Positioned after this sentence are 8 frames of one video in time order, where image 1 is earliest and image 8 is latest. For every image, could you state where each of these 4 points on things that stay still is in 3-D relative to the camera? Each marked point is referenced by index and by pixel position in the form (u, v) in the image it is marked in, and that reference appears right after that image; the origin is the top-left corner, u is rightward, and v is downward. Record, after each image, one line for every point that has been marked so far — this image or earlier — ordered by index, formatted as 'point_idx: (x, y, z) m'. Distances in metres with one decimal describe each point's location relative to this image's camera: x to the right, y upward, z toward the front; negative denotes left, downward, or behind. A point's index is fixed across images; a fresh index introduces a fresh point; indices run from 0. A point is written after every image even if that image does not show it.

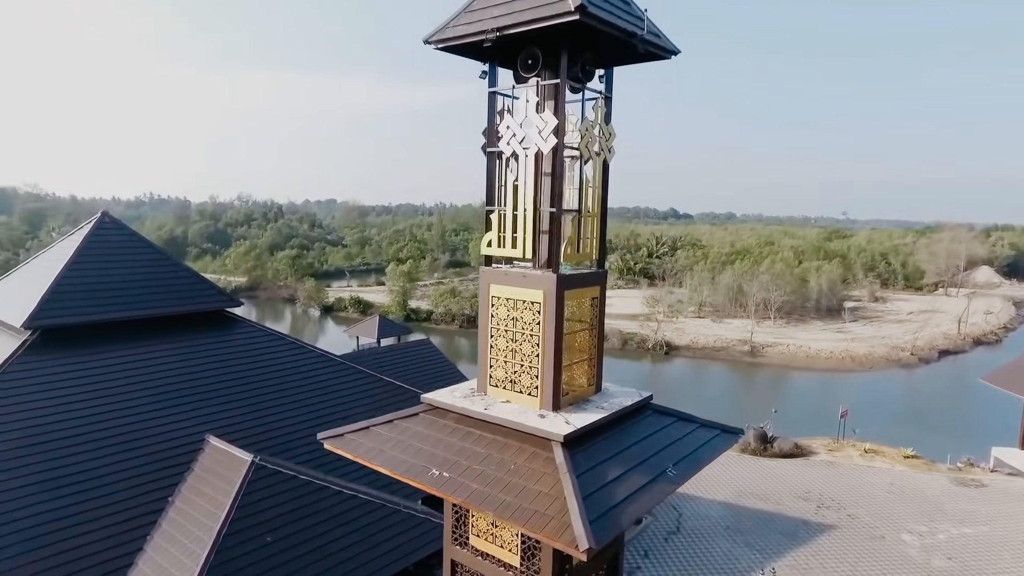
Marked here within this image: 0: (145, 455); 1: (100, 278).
0: (-4.1, -1.8, +5.9) m
1: (-5.8, +0.2, +7.6) m
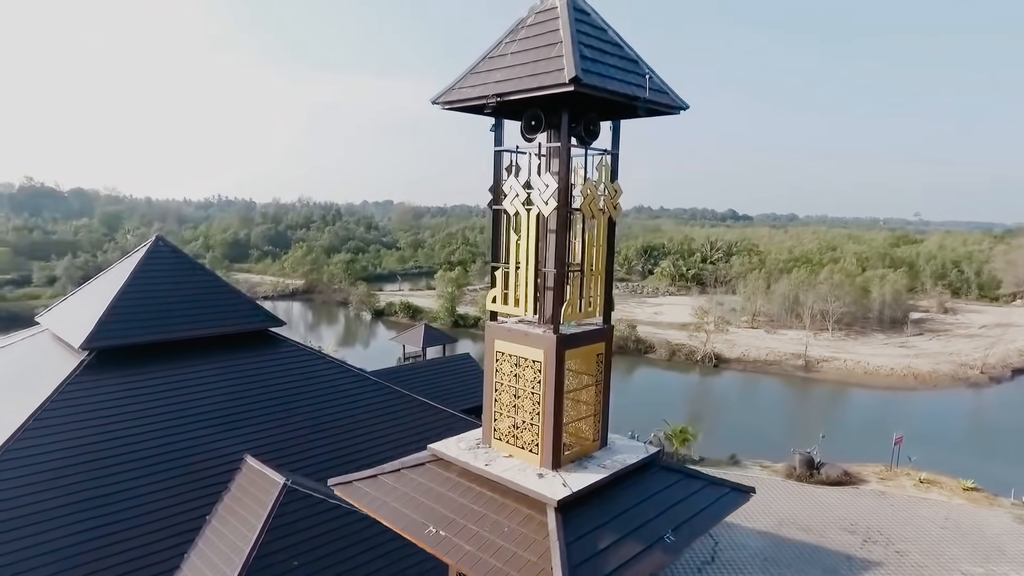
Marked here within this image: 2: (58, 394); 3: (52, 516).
0: (-3.9, -2.2, +6.3) m
1: (-5.4, -0.1, +8.1) m
2: (-5.5, -1.3, +6.6) m
3: (-4.6, -2.3, +5.5) m
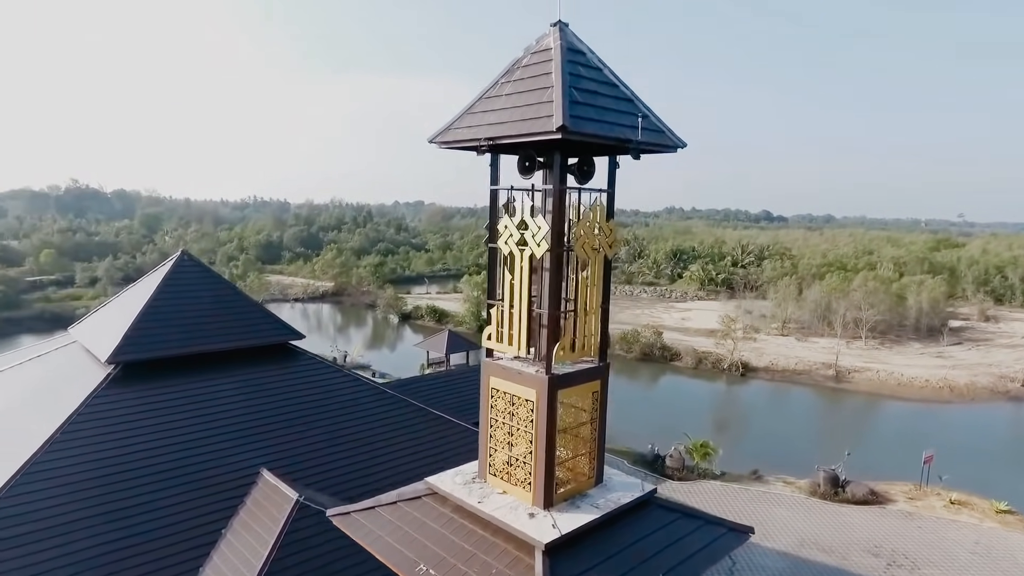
0: (-3.8, -2.4, +6.6) m
1: (-5.2, -0.4, +8.4) m
2: (-5.4, -1.5, +6.9) m
3: (-4.6, -2.5, +5.7) m
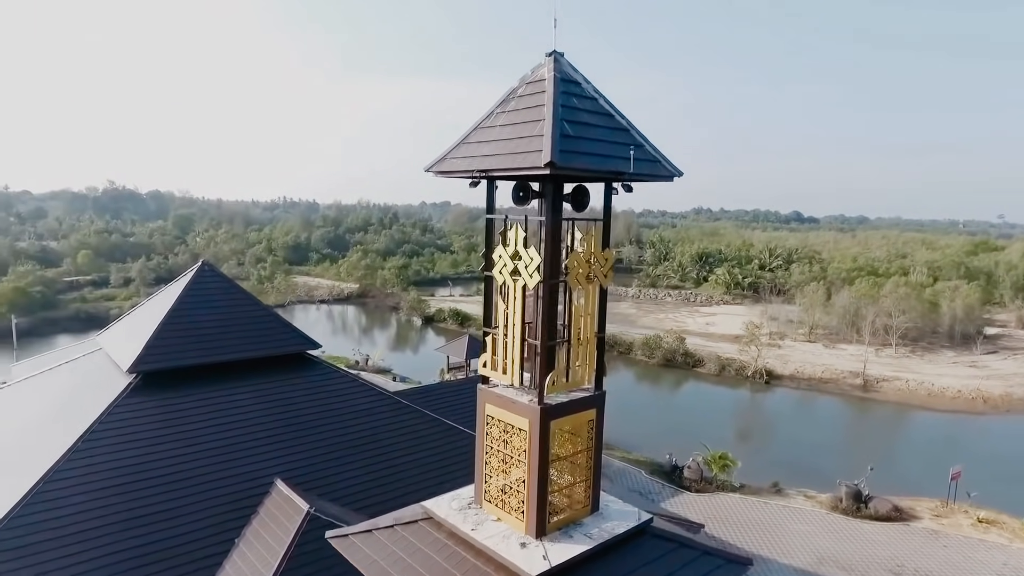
0: (-3.7, -2.6, +6.8) m
1: (-5.0, -0.6, +8.7) m
2: (-5.3, -1.7, +7.2) m
3: (-4.5, -2.7, +5.9) m
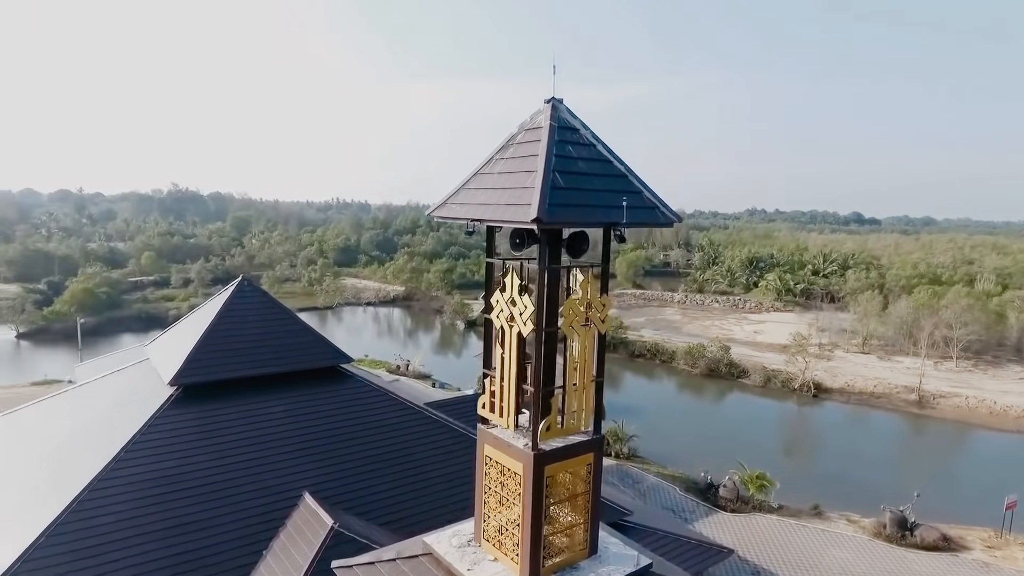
0: (-3.4, -2.9, +7.1) m
1: (-4.6, -0.8, +9.1) m
2: (-5.0, -1.9, +7.7) m
3: (-4.3, -3.0, +6.4) m
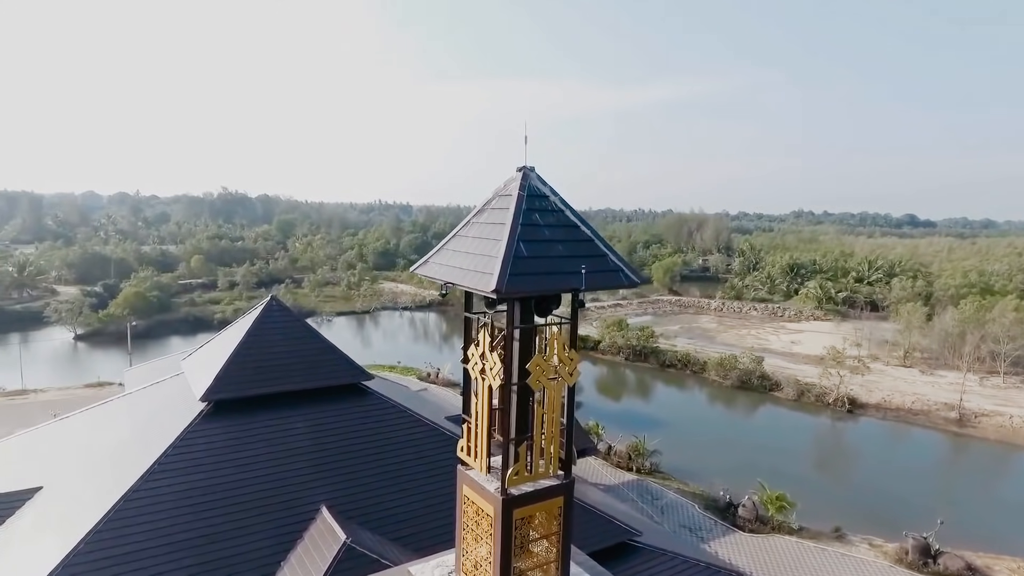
0: (-3.4, -3.2, +7.6) m
1: (-4.4, -1.2, +9.7) m
2: (-4.9, -2.3, +8.3) m
3: (-4.3, -3.4, +6.9) m
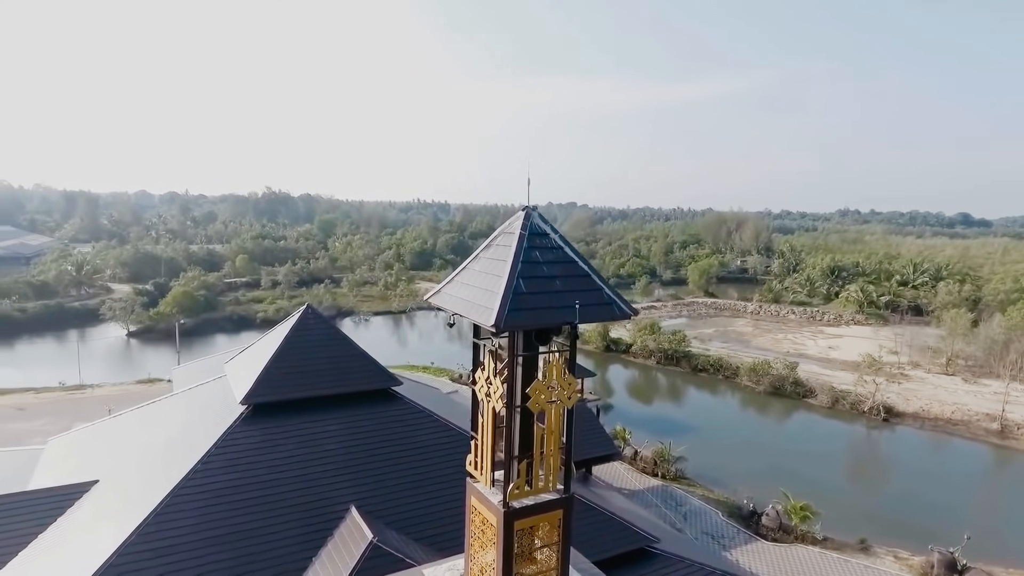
0: (-3.2, -3.5, +8.2) m
1: (-4.0, -1.5, +10.4) m
2: (-4.6, -2.5, +9.0) m
3: (-4.1, -3.6, +7.6) m
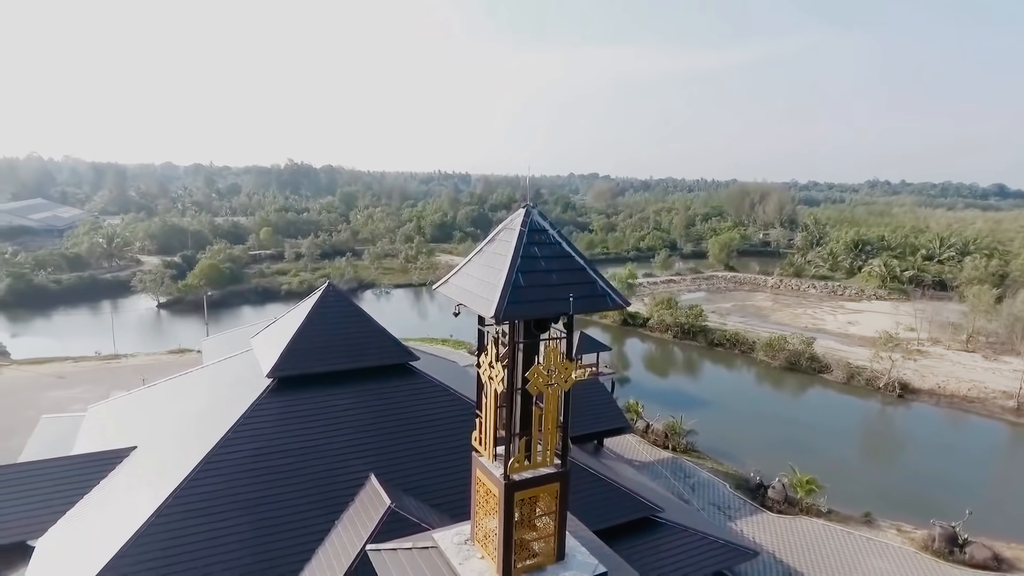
0: (-3.0, -3.2, +8.9) m
1: (-3.8, -1.1, +11.0) m
2: (-4.5, -2.2, +9.6) m
3: (-4.0, -3.3, +8.3) m
